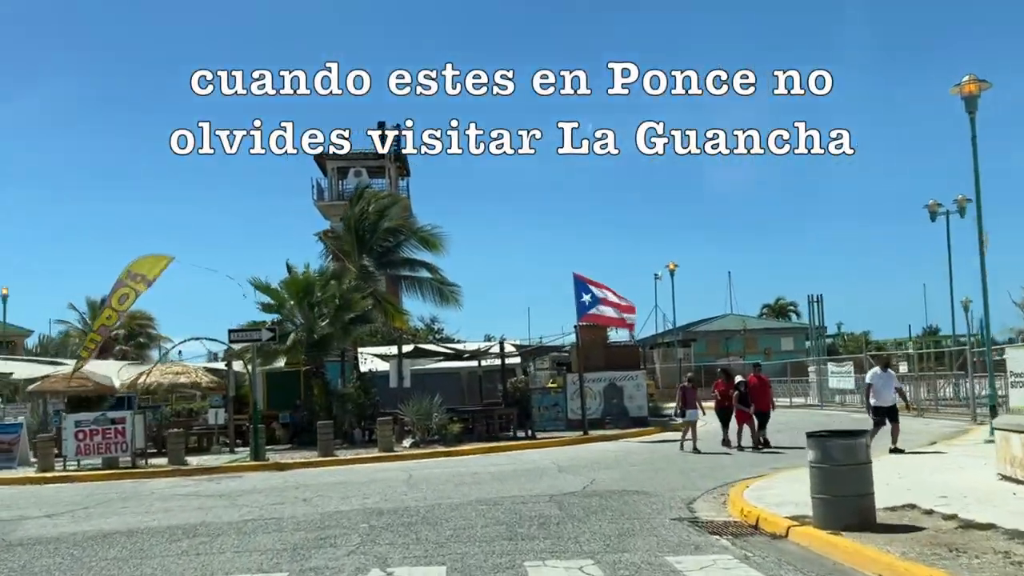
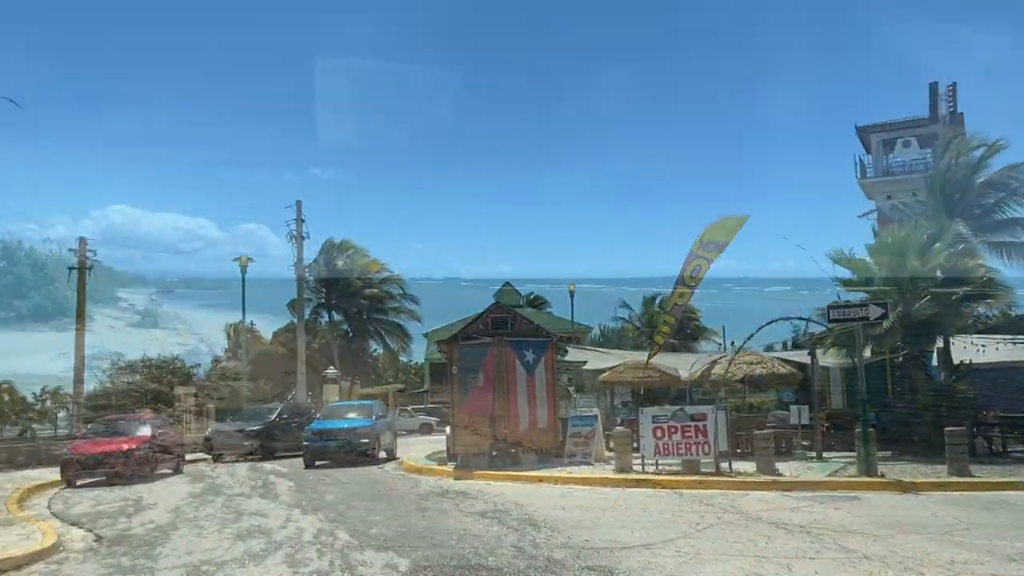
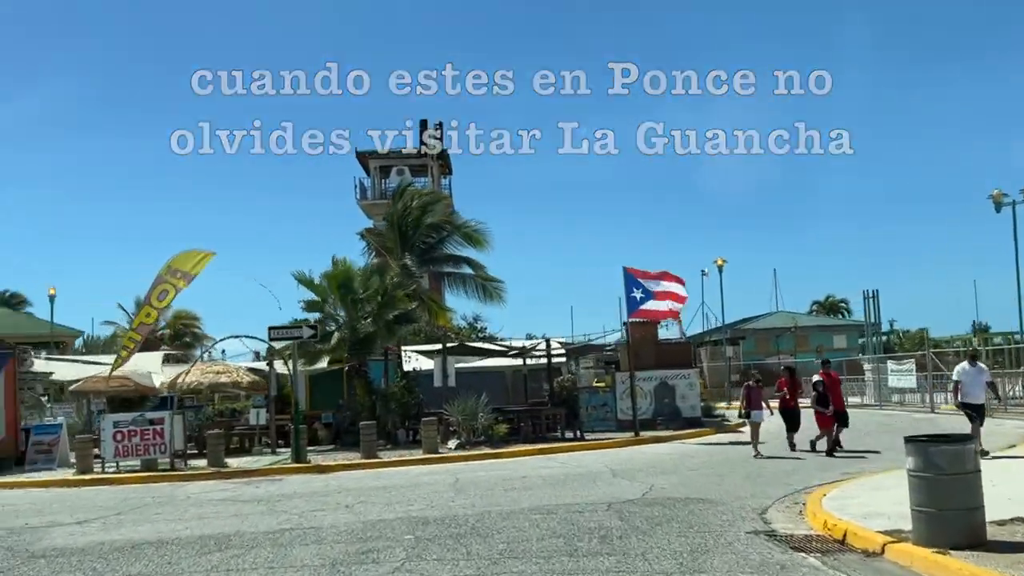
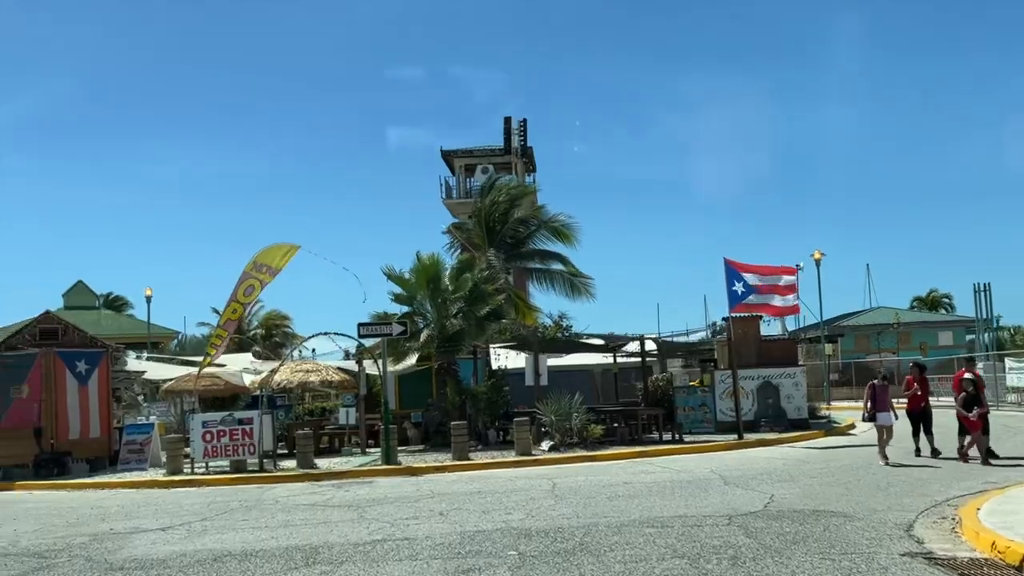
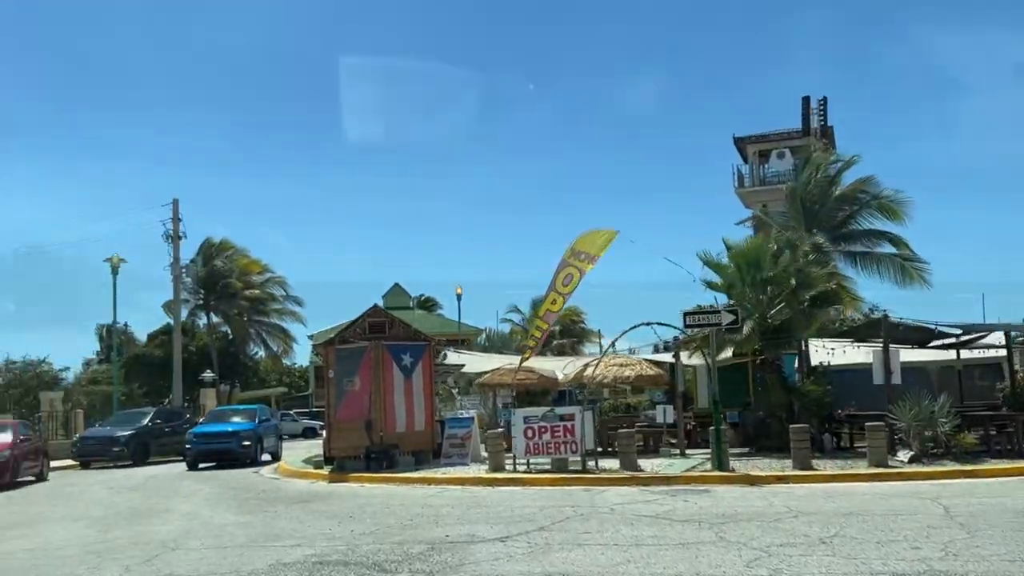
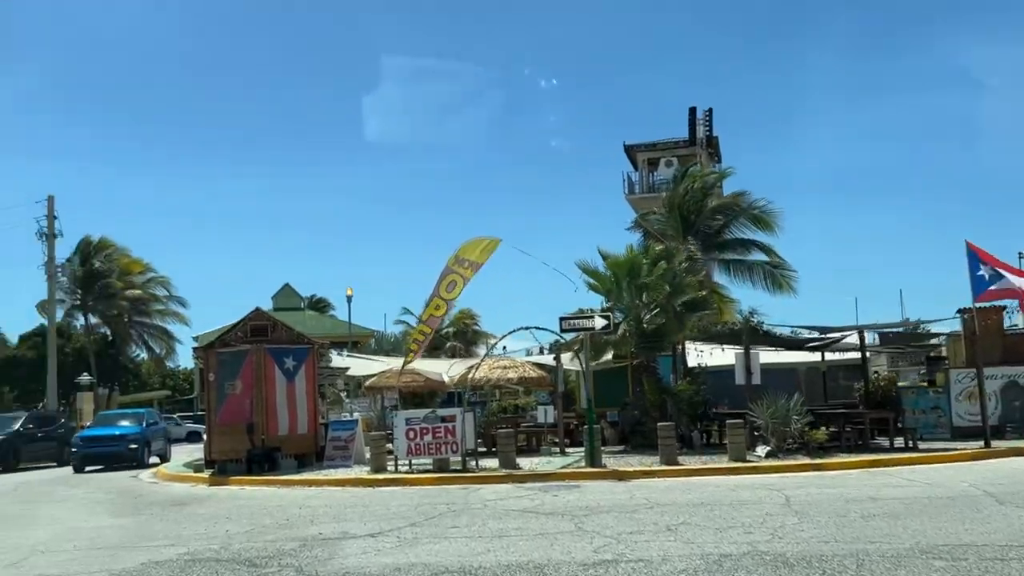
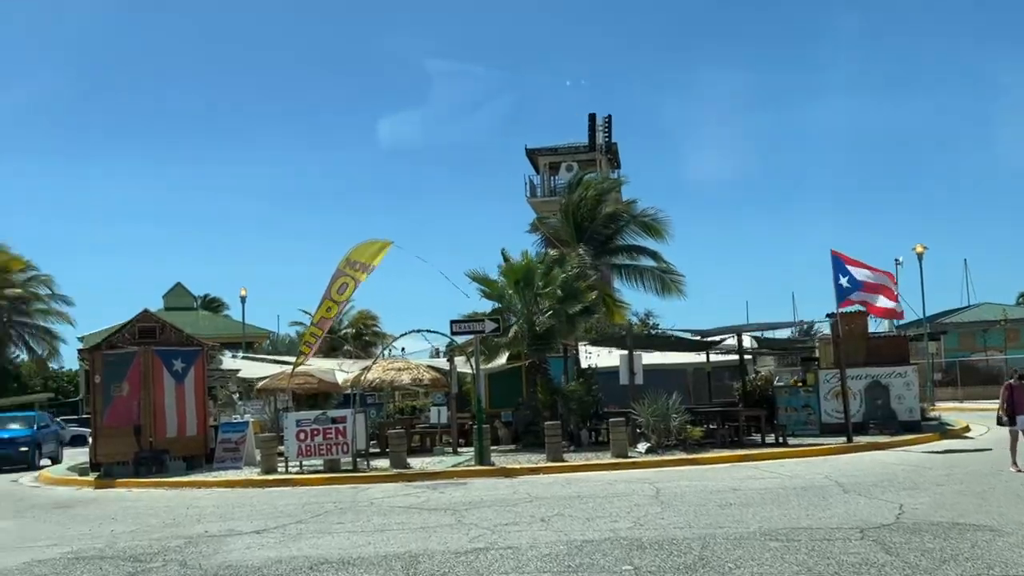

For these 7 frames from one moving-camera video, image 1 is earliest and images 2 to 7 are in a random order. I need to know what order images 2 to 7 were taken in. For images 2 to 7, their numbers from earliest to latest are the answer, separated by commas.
3, 4, 7, 6, 5, 2
